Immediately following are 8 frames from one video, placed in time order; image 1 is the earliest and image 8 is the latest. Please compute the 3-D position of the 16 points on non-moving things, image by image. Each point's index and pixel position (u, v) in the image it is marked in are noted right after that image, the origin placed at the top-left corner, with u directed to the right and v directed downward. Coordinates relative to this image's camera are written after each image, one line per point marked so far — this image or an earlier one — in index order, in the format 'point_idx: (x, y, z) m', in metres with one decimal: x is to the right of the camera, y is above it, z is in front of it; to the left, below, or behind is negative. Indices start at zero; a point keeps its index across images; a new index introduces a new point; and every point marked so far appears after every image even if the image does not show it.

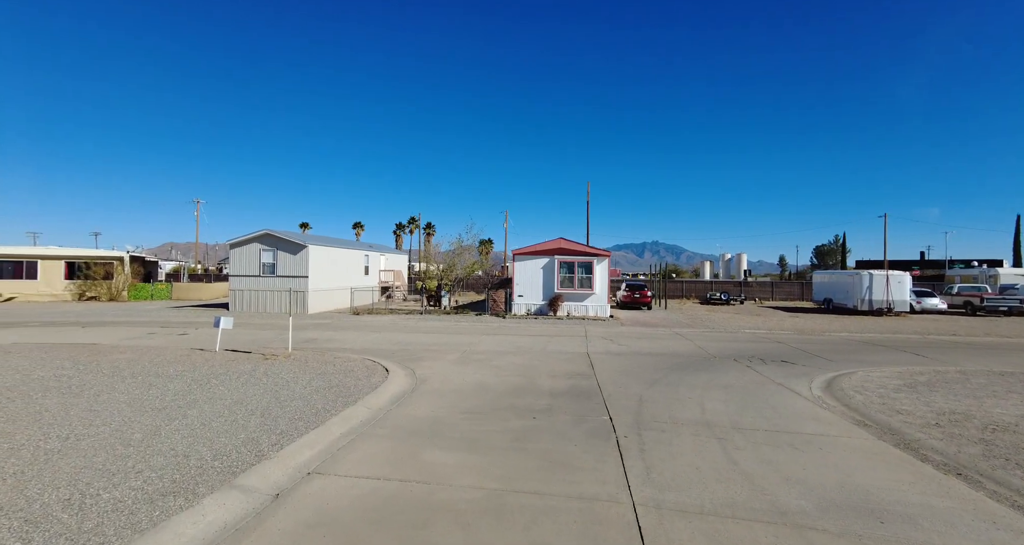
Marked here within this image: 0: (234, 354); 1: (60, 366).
0: (-6.1, -1.8, +10.4) m
1: (-8.4, -1.8, +8.9) m
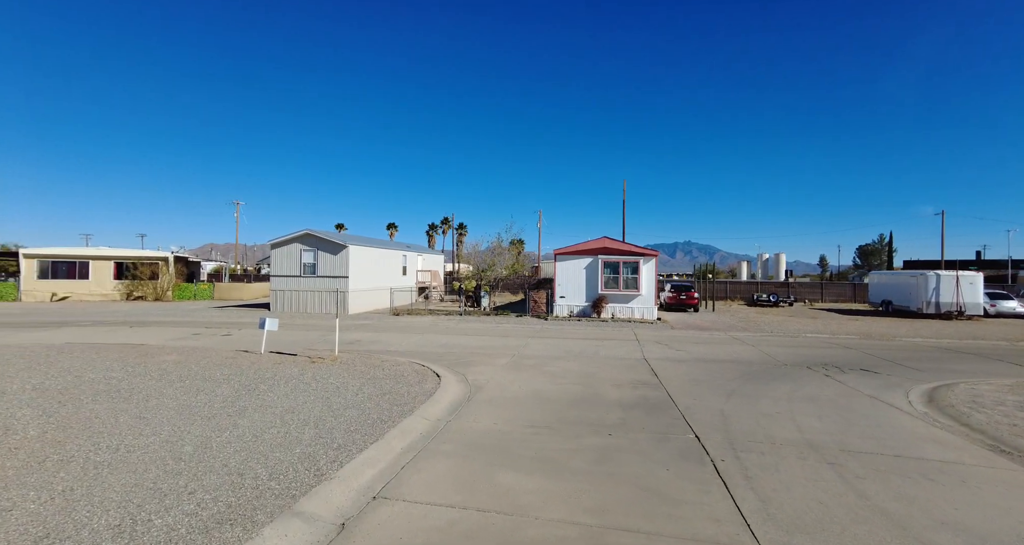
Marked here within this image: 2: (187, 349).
0: (-4.9, -1.8, +10.0) m
1: (-7.4, -1.8, +8.7) m
2: (-7.3, -1.7, +10.7) m
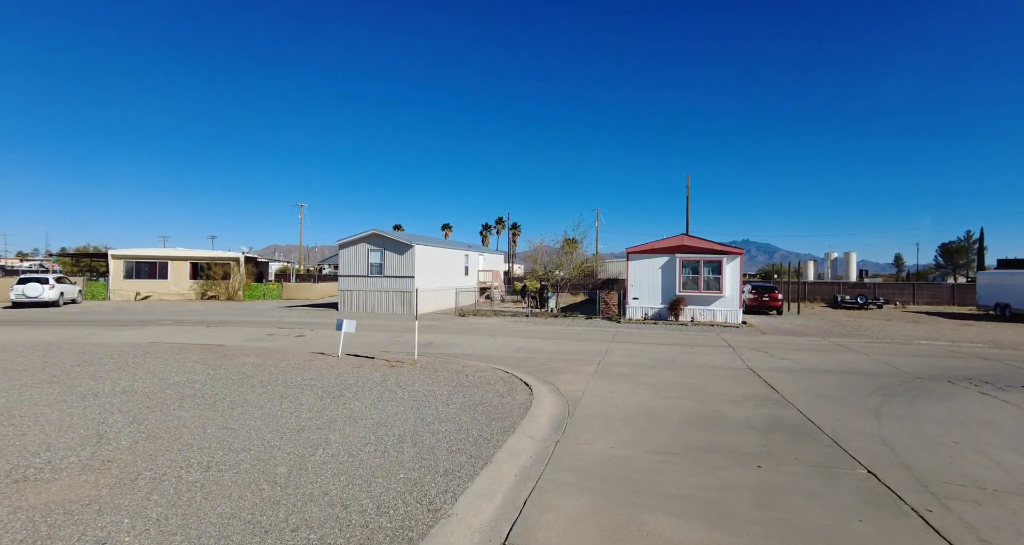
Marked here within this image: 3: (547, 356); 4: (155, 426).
0: (-3.1, -1.8, +9.6) m
1: (-5.7, -1.8, +8.5) m
2: (-5.5, -1.7, +10.5) m
3: (+0.8, -2.0, +11.0) m
4: (-4.3, -1.9, +5.7) m
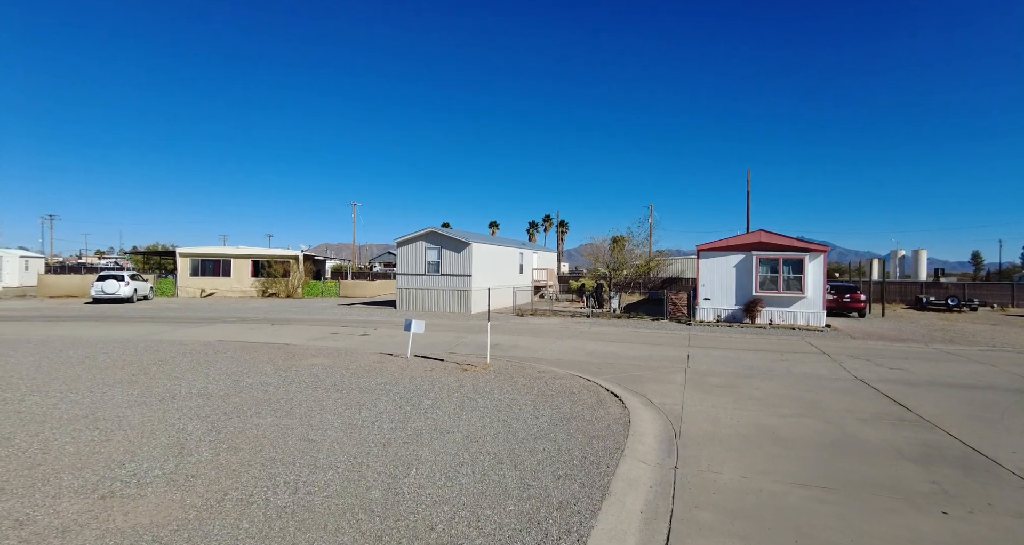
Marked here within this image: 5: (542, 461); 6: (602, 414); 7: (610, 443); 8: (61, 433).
0: (-1.6, -1.8, +9.1) m
1: (-4.3, -1.7, +8.2) m
2: (-3.9, -1.7, +10.2) m
3: (+2.4, -2.0, +10.1) m
4: (-3.1, -1.8, +5.3) m
5: (+0.3, -1.9, +4.8) m
6: (+1.2, -1.9, +6.4) m
7: (+1.1, -2.0, +5.5) m
8: (-4.9, -1.8, +5.2) m
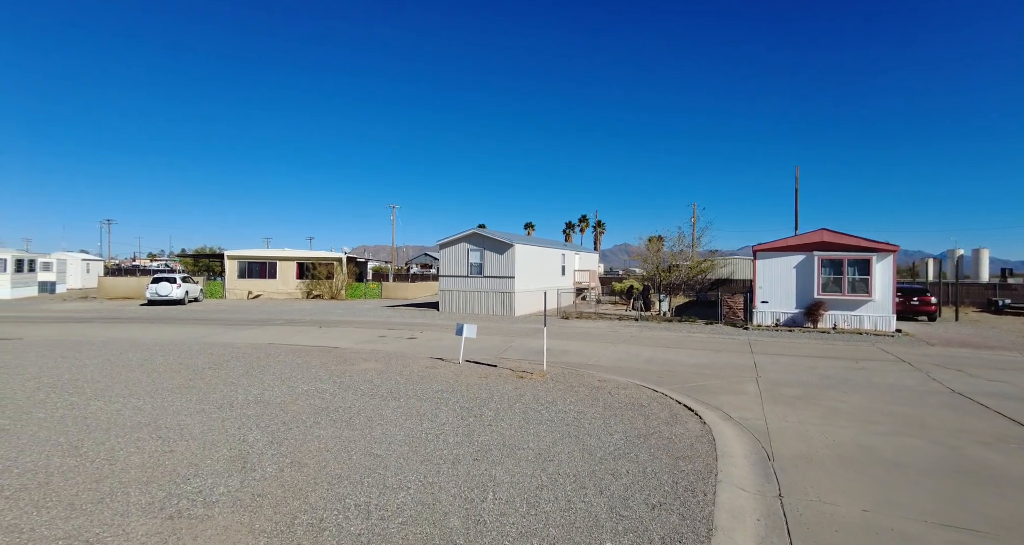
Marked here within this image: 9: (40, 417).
0: (-0.6, -1.8, +8.8) m
1: (-3.3, -1.8, +8.1) m
2: (-2.7, -1.8, +10.0) m
3: (+3.6, -2.0, +9.5) m
4: (-2.3, -1.9, +5.0) m
5: (+1.1, -2.0, +4.4) m
6: (+2.1, -2.0, +5.9) m
7: (+1.9, -2.0, +4.9) m
8: (-4.1, -1.8, +5.0) m
9: (-5.7, -1.8, +5.8) m
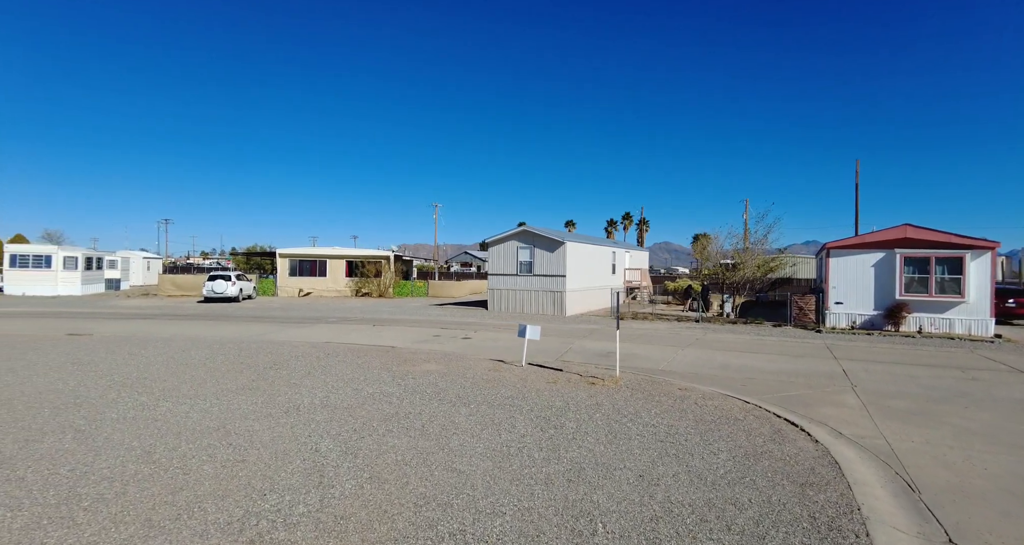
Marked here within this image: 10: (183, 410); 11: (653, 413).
0: (+0.6, -1.8, +8.2) m
1: (-2.1, -1.8, +7.7) m
2: (-1.4, -1.7, +9.6) m
3: (+4.8, -2.0, +8.7) m
4: (-1.4, -1.9, +4.7) m
5: (+1.9, -2.0, +3.7) m
6: (+3.1, -2.0, +5.2) m
7: (+2.9, -2.0, +4.2) m
8: (-3.2, -1.8, +4.8) m
9: (-4.7, -1.7, +5.6) m
10: (-4.2, -1.7, +6.0) m
11: (+1.9, -1.9, +6.3) m
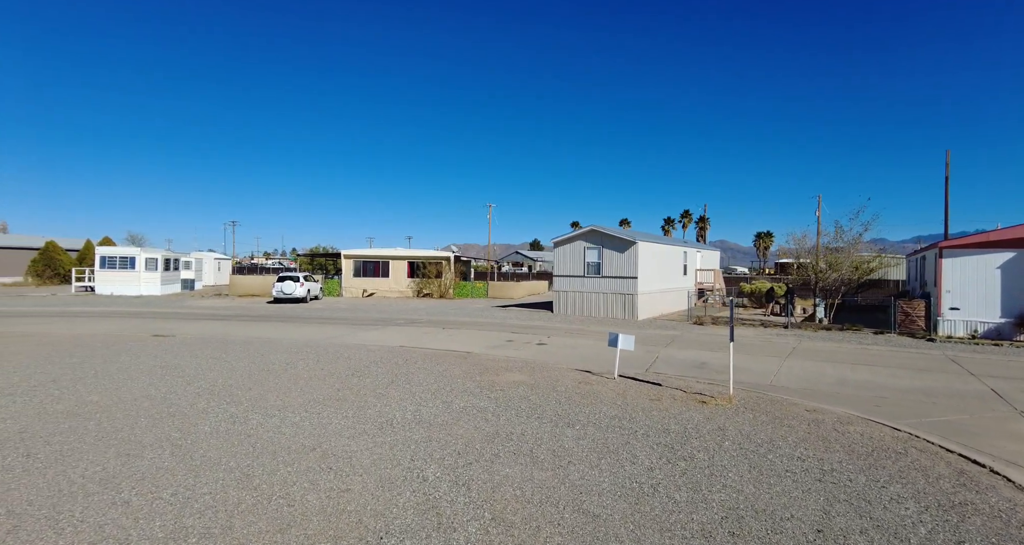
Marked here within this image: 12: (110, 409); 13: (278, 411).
0: (+2.2, -1.8, +7.4) m
1: (-0.6, -1.8, +7.2) m
2: (+0.2, -1.8, +9.0) m
3: (+6.3, -2.0, +7.5) m
4: (-0.2, -1.9, +4.1) m
5: (+3.0, -2.0, +2.8) m
6: (+4.3, -2.0, +4.2) m
7: (+4.0, -2.1, +3.3) m
8: (-2.0, -1.9, +4.4) m
9: (-3.5, -1.8, +5.4) m
10: (-2.9, -1.8, +5.6) m
11: (+3.2, -1.9, +5.4) m
12: (-5.1, -1.7, +6.0) m
13: (-3.1, -1.8, +6.1) m
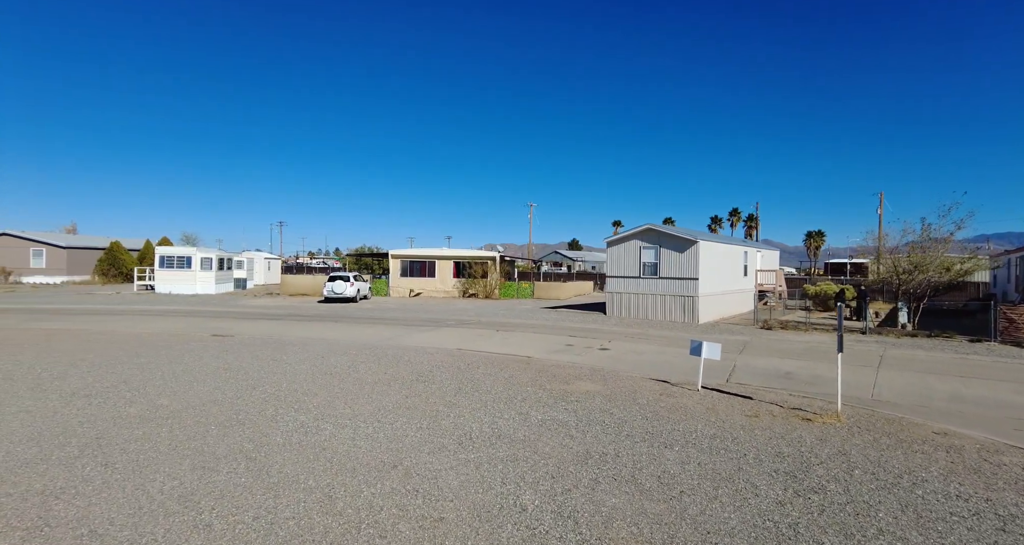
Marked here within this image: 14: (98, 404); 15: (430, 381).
0: (+3.3, -1.9, +6.7) m
1: (+0.5, -1.8, +6.7) m
2: (+1.5, -1.8, +8.4) m
3: (+7.4, -2.1, +6.5) m
4: (+0.7, -2.0, +3.5) m
5: (+3.8, -2.1, +2.1) m
6: (+5.2, -2.1, +3.3) m
7: (+4.8, -2.1, +2.4) m
8: (-1.1, -1.9, +4.0) m
9: (-2.5, -1.8, +5.0) m
10: (-1.9, -1.8, +5.3) m
11: (+4.2, -2.0, +4.7) m
12: (-4.1, -1.8, +5.8) m
13: (-2.0, -1.8, +5.8) m
14: (-5.4, -1.7, +6.2) m
15: (-1.4, -1.7, +7.6) m
